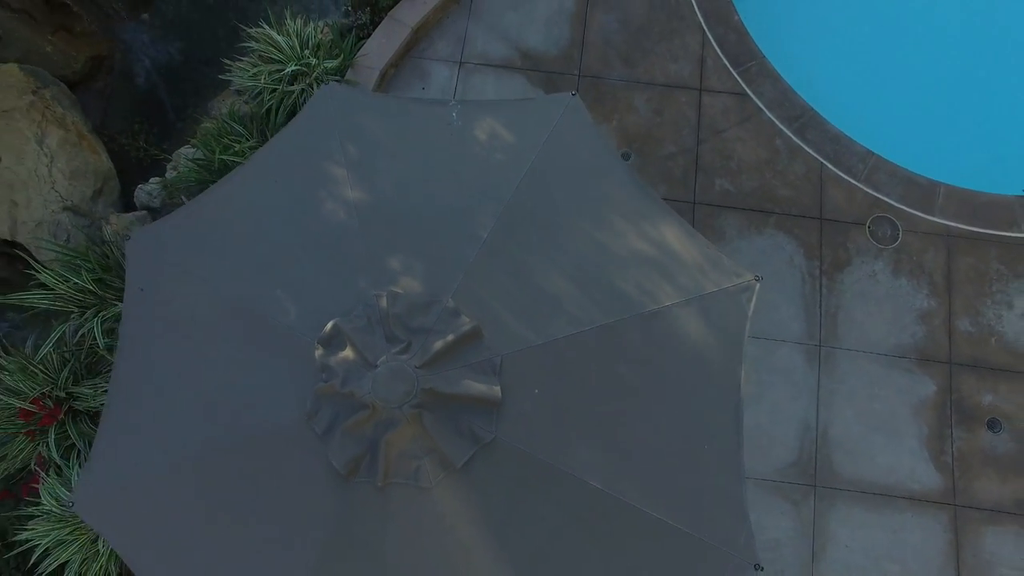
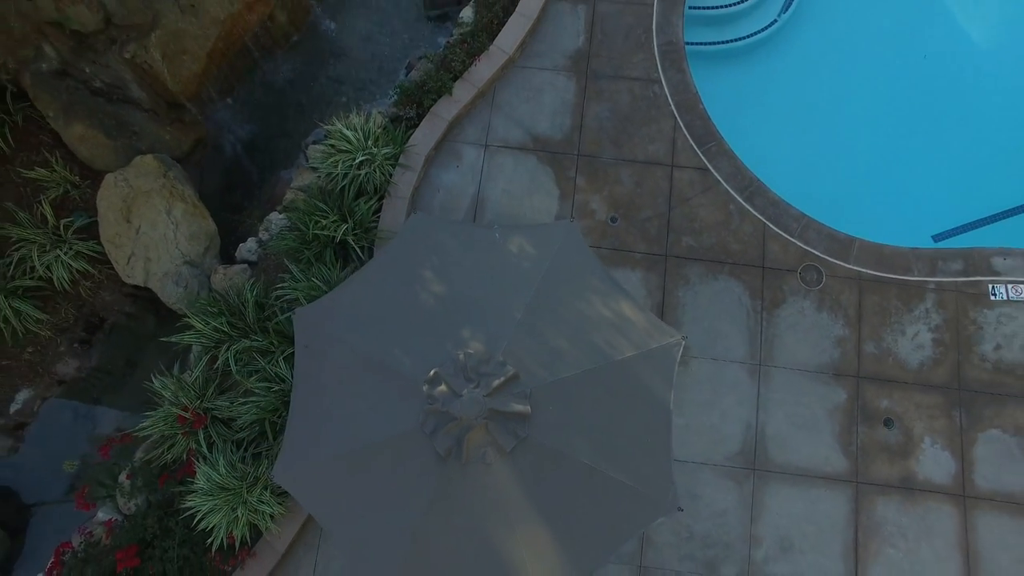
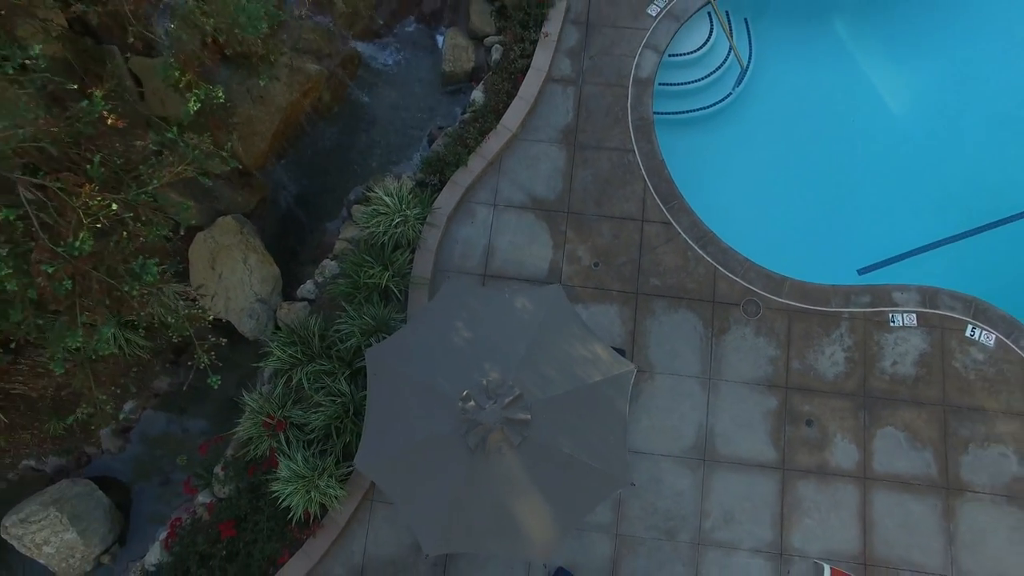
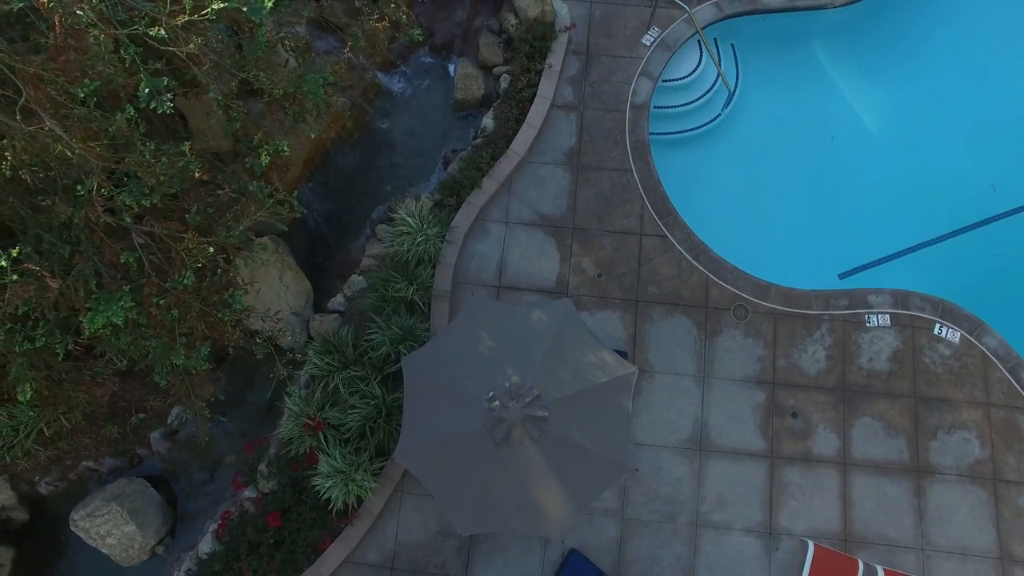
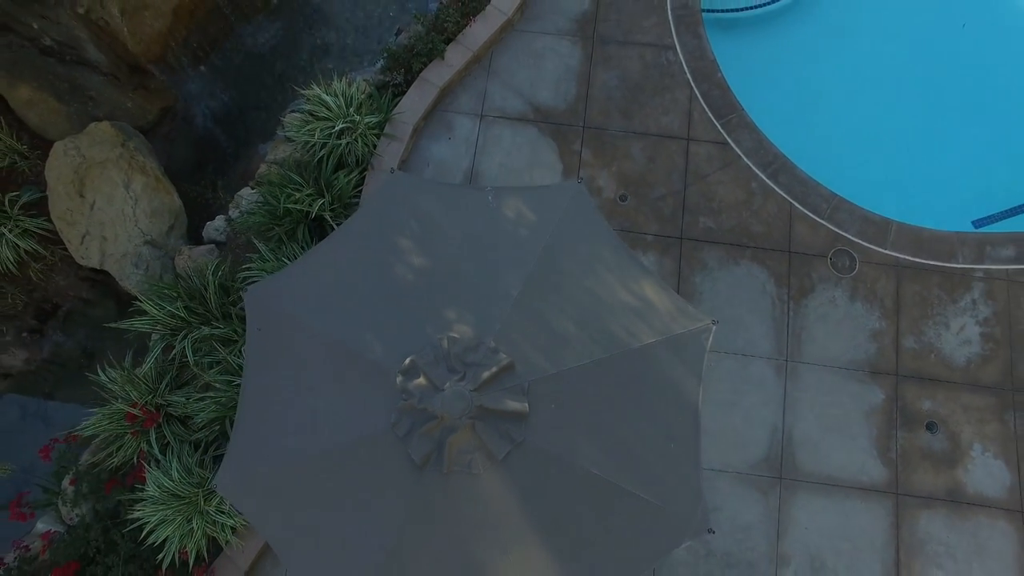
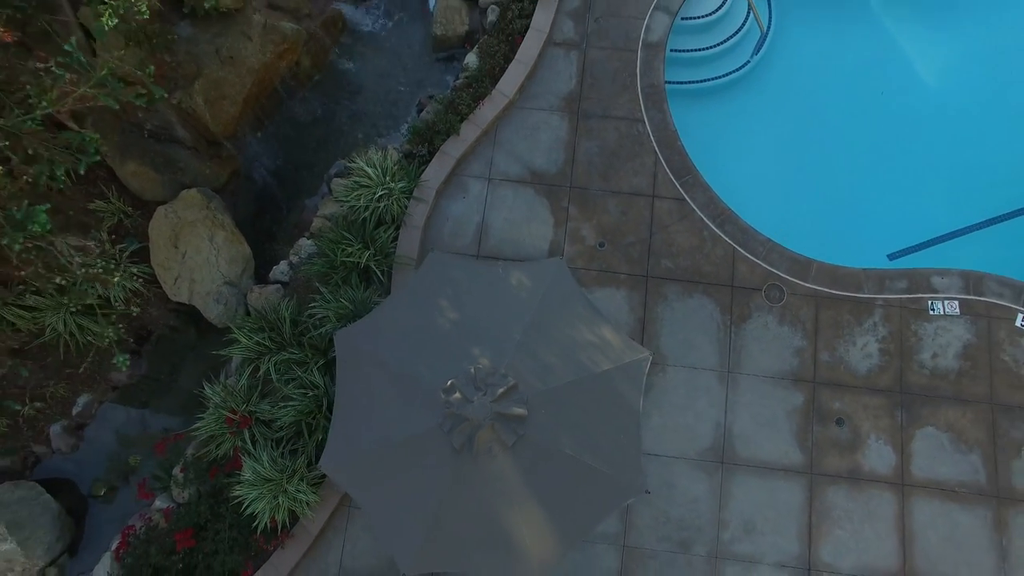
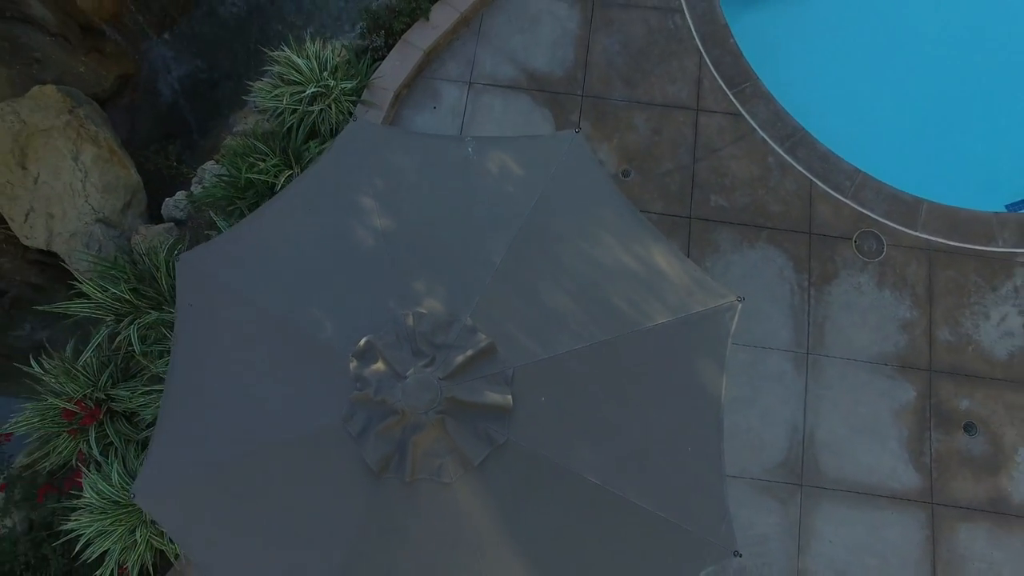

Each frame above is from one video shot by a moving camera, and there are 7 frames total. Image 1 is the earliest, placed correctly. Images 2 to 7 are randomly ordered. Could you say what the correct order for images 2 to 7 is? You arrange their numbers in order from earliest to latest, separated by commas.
7, 5, 2, 6, 3, 4
